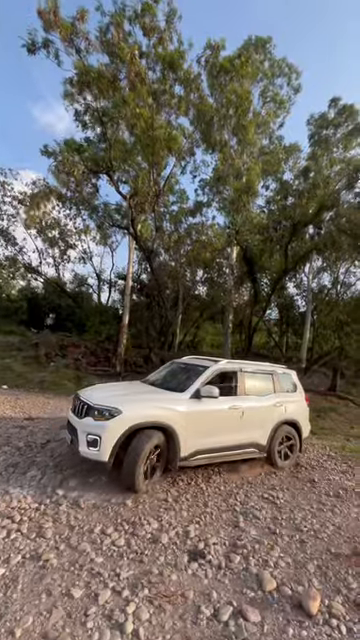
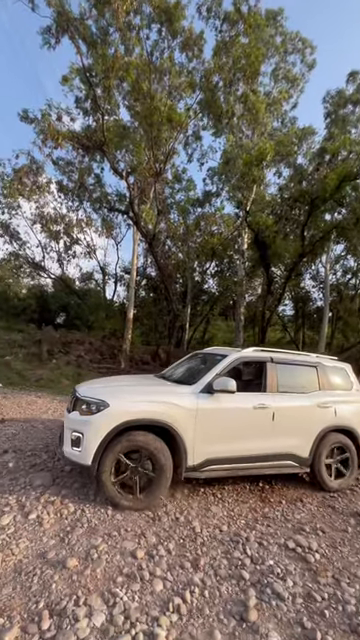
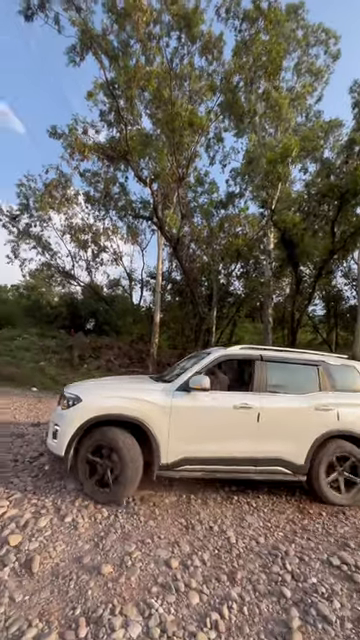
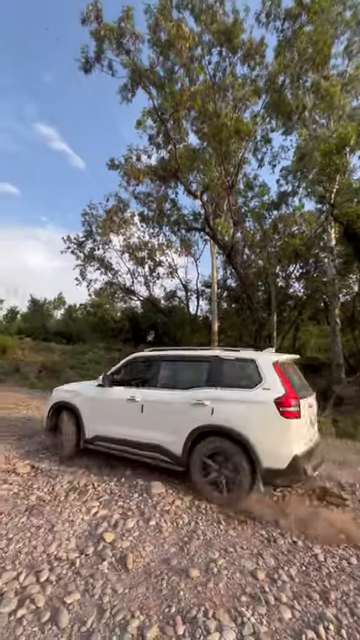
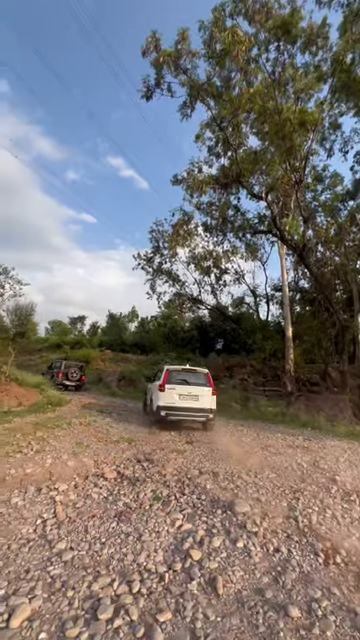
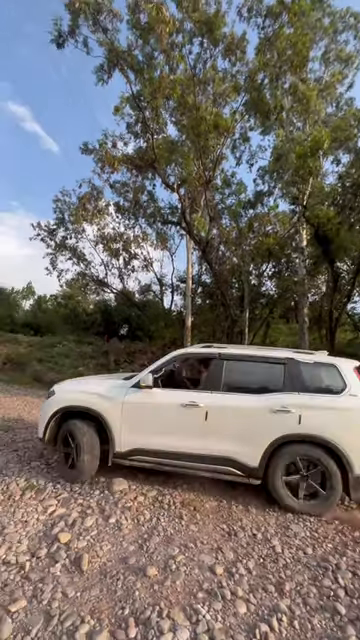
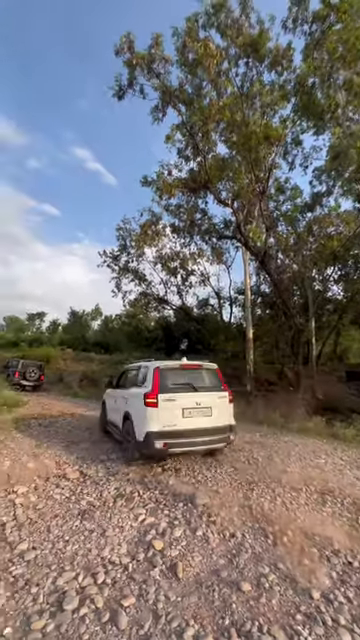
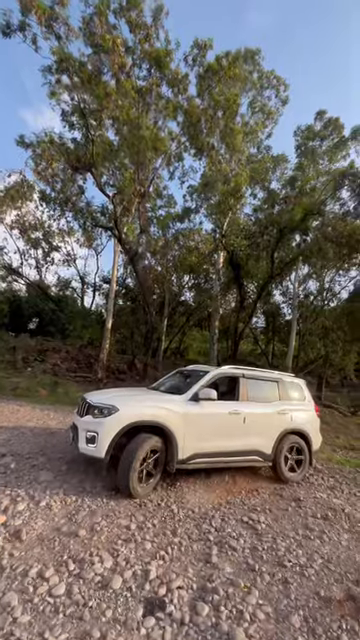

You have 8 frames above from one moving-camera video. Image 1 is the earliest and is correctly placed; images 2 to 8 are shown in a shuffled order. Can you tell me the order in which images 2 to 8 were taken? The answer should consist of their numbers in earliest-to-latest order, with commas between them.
8, 2, 3, 6, 4, 7, 5
